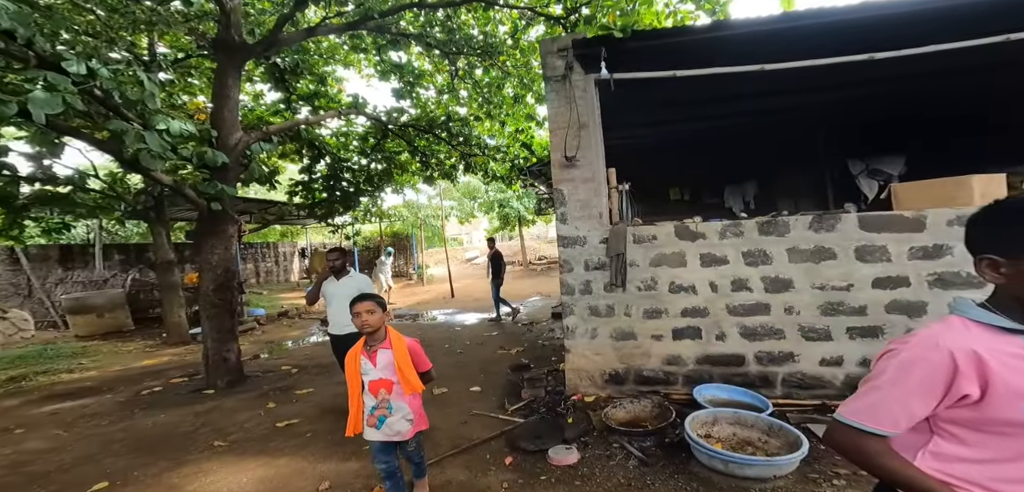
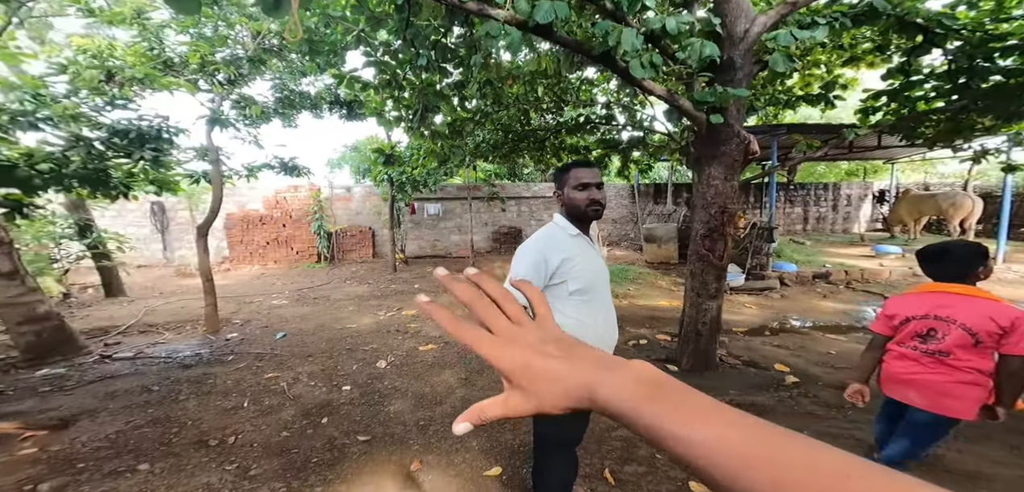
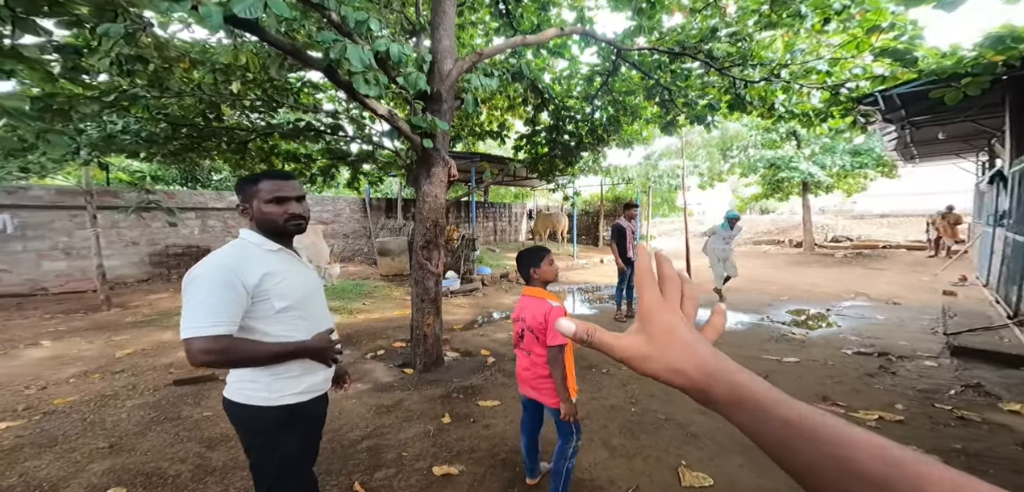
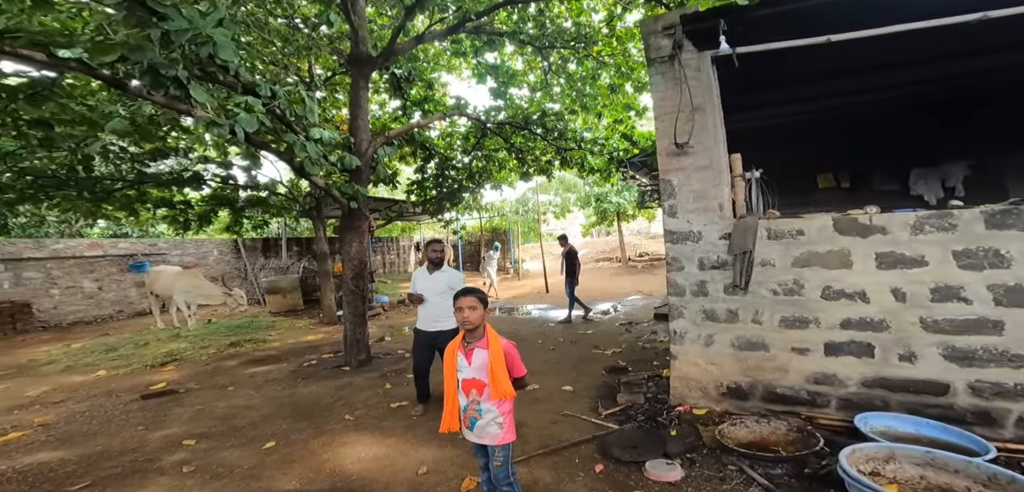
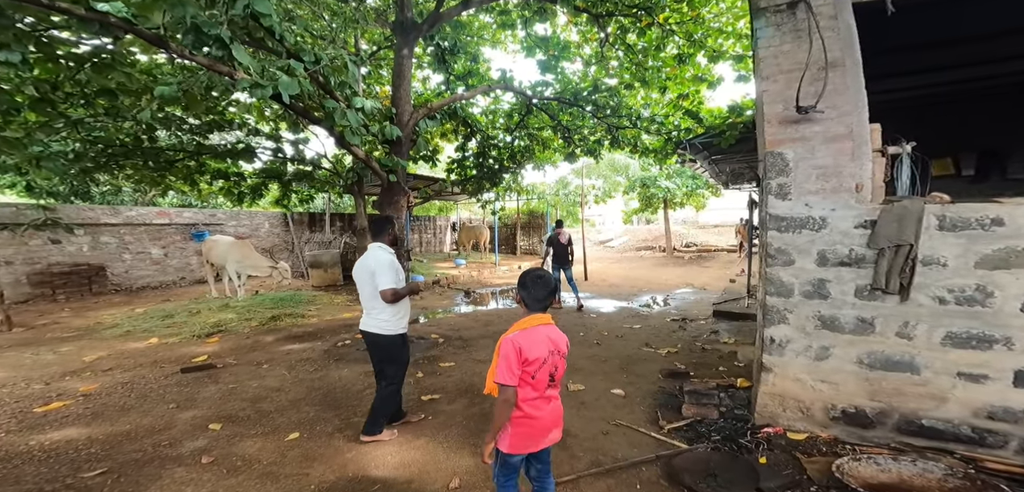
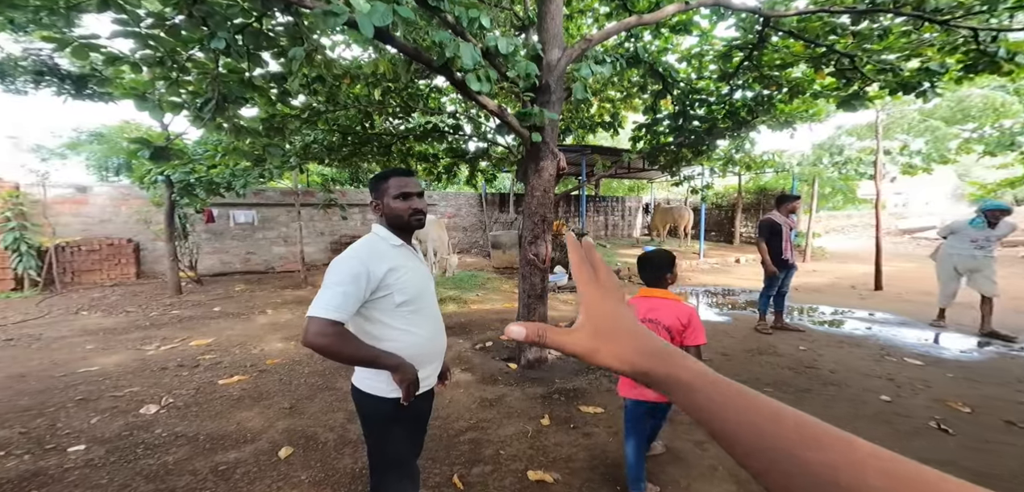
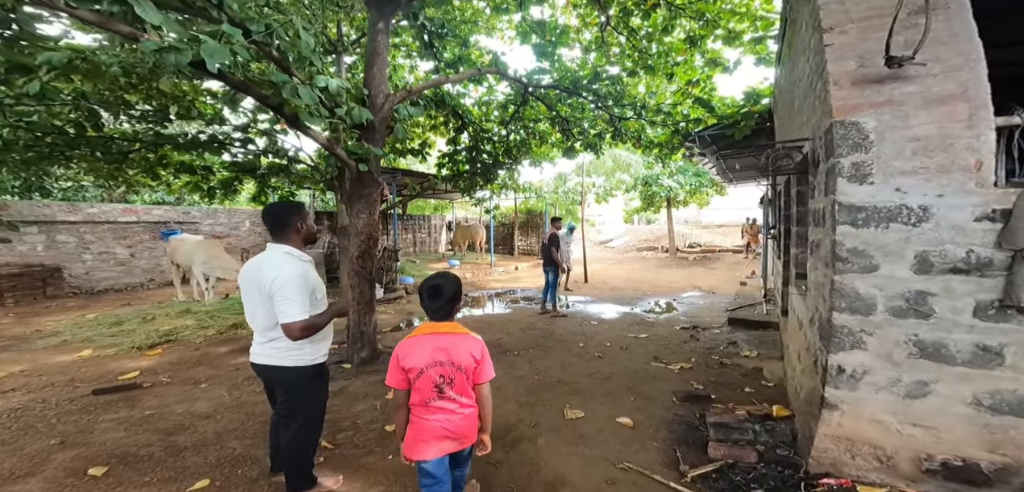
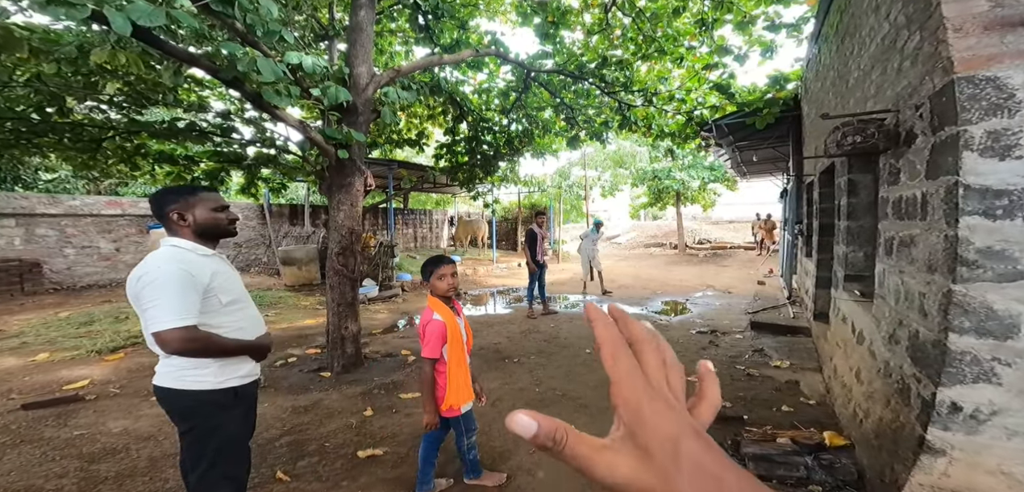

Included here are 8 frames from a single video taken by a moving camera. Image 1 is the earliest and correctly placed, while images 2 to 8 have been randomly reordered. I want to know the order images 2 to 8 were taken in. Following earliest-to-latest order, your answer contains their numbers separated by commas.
4, 5, 7, 8, 3, 6, 2
